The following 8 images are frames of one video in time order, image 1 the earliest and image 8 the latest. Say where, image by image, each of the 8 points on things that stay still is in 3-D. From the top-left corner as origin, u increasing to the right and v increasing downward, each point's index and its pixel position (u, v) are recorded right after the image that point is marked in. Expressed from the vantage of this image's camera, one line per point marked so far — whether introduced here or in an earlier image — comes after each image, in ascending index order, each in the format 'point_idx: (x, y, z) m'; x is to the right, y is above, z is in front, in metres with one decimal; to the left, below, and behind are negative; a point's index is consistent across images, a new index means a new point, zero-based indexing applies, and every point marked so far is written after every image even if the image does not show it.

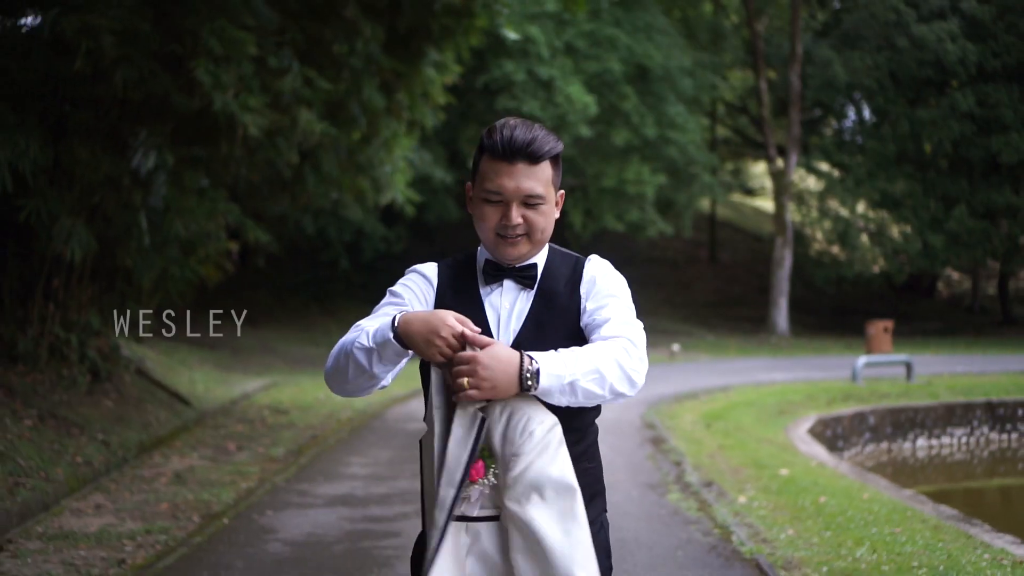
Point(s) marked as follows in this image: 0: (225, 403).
0: (-3.3, -1.3, +12.8) m
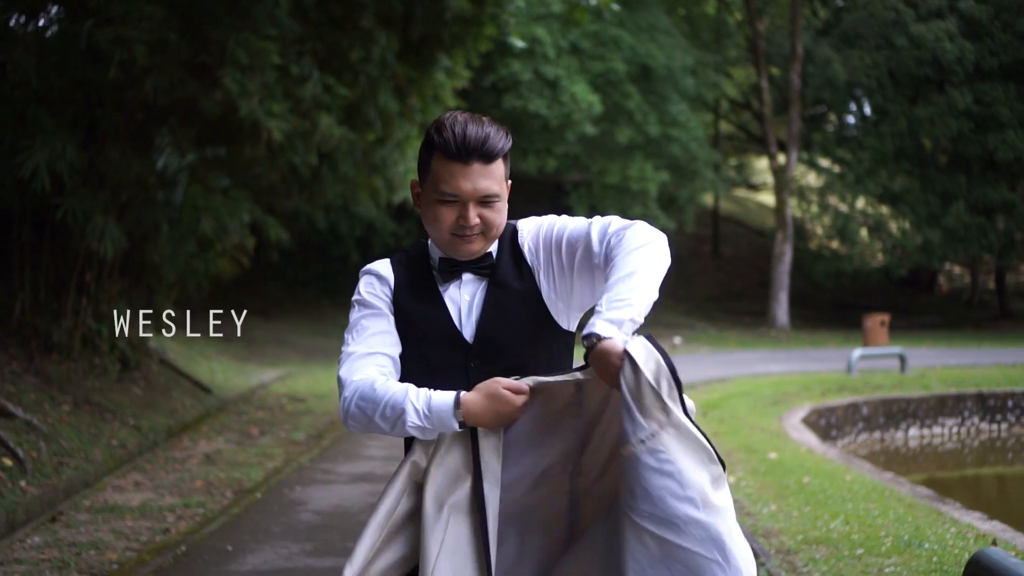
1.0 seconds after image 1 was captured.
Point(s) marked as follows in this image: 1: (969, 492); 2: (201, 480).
0: (-3.3, -1.3, +13.4) m
1: (+5.0, -2.2, +12.0) m
2: (-2.2, -1.3, +7.7) m
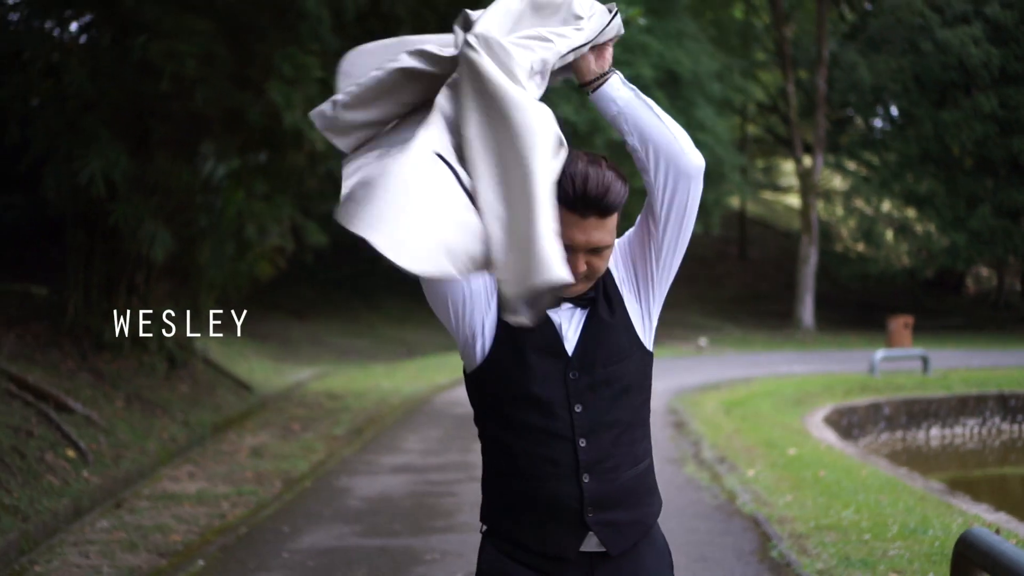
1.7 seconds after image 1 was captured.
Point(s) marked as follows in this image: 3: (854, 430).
0: (-2.9, -1.3, +13.9) m
1: (+5.3, -2.3, +12.3) m
2: (-2.0, -1.4, +8.2) m
3: (+4.5, -1.9, +14.4) m
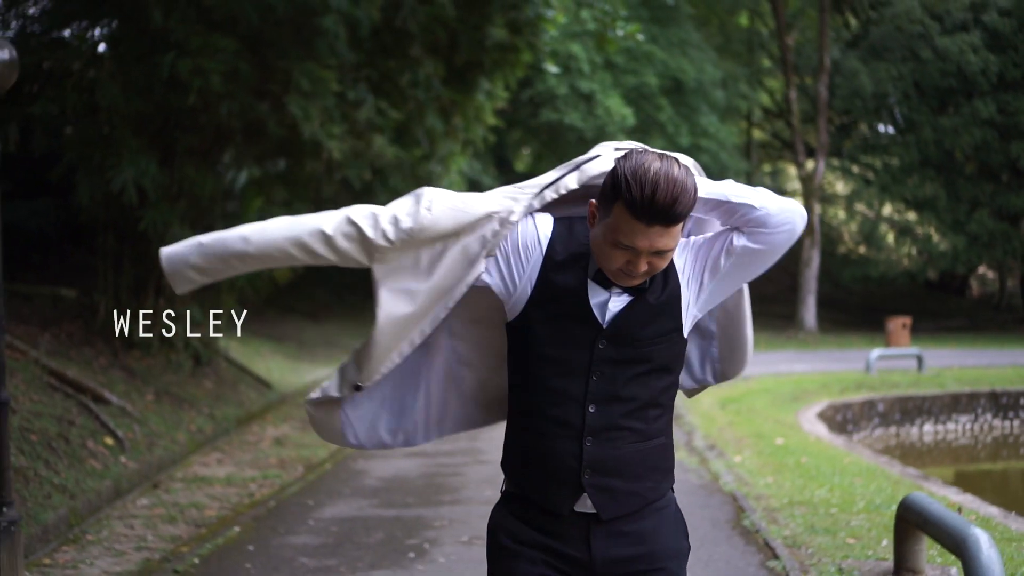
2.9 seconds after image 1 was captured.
0: (-2.8, -1.3, +14.5) m
1: (+5.4, -2.3, +12.8) m
2: (-1.9, -1.4, +8.8) m
3: (+4.6, -1.9, +15.0) m
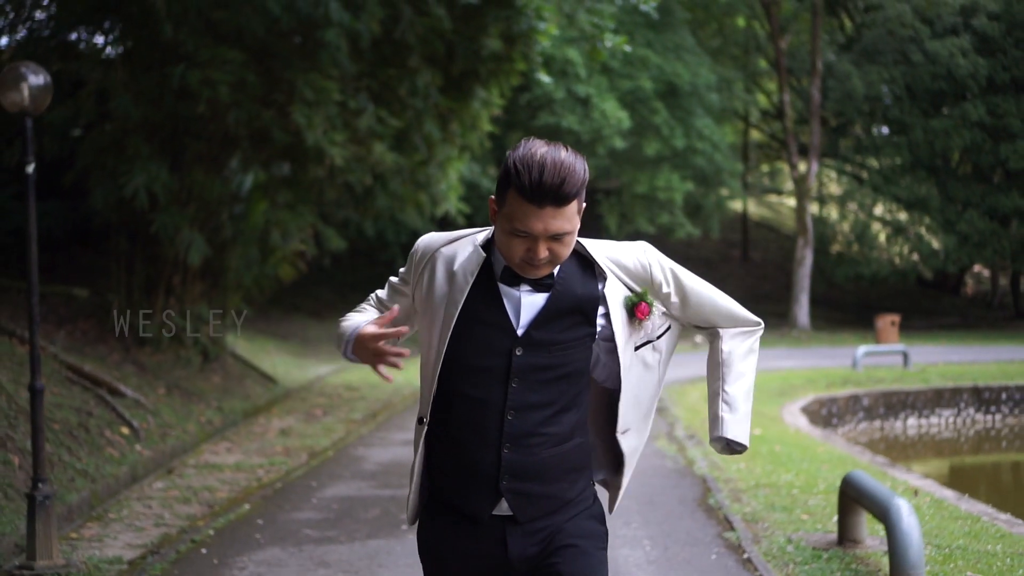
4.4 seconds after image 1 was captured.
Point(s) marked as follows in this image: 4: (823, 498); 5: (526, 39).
0: (-2.8, -1.3, +15.1) m
1: (+5.3, -2.3, +13.4) m
2: (-2.0, -1.4, +9.4) m
3: (+4.5, -1.9, +15.5) m
4: (+1.9, -1.3, +6.6) m
5: (+0.2, +2.7, +12.1) m
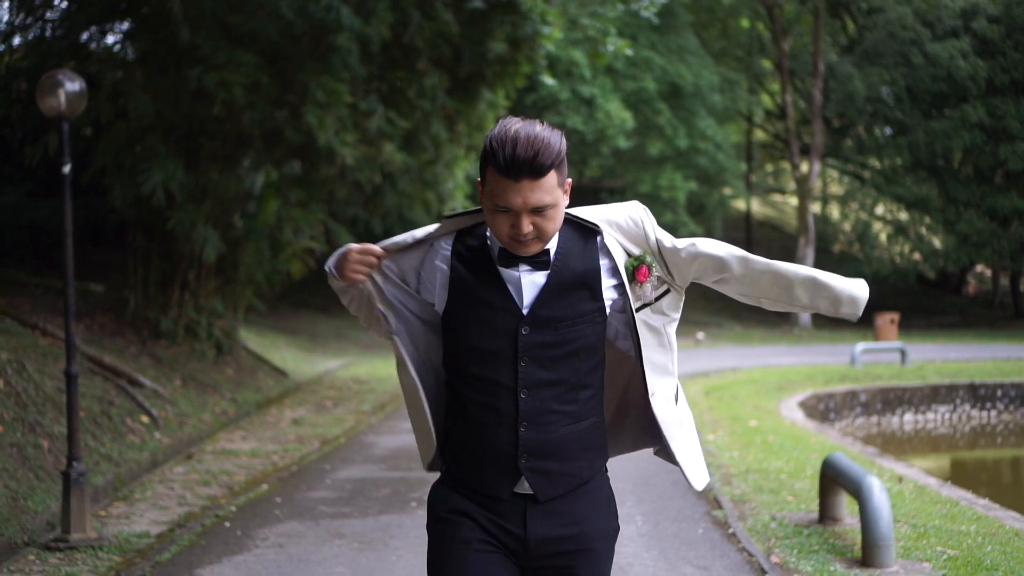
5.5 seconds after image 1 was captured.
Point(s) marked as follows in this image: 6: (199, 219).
0: (-2.8, -1.2, +15.5) m
1: (+5.4, -2.2, +13.7) m
2: (-2.0, -1.3, +9.8) m
3: (+4.6, -1.8, +15.9) m
4: (+1.9, -1.2, +7.0) m
5: (+0.2, +2.8, +12.5) m
6: (-3.4, +0.7, +12.0) m
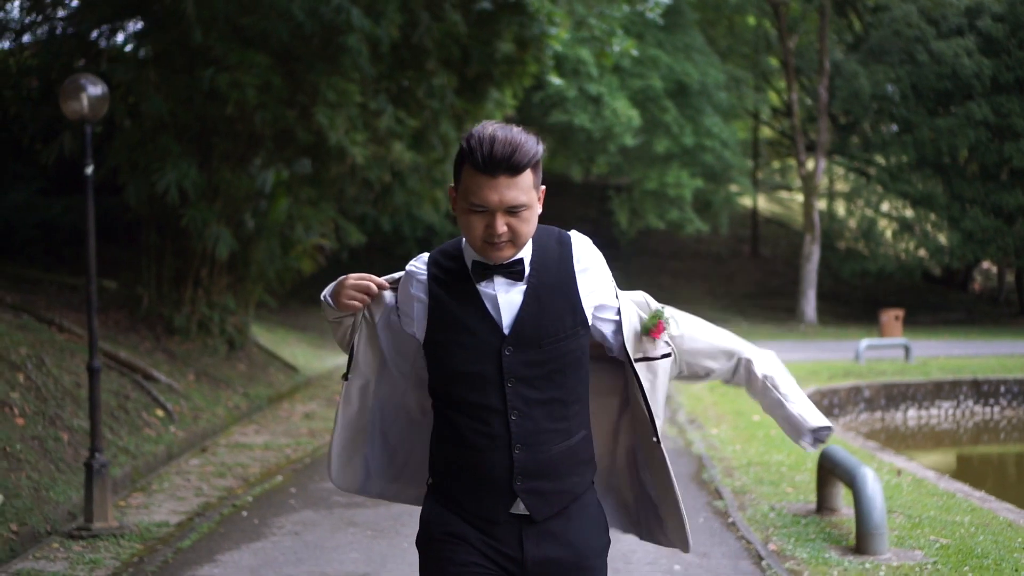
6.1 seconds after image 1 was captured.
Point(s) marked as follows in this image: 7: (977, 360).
0: (-2.7, -1.2, +15.7) m
1: (+5.5, -2.2, +13.9) m
2: (-1.9, -1.3, +10.0) m
3: (+4.7, -1.8, +16.0) m
4: (+2.0, -1.2, +7.2) m
5: (+0.3, +2.8, +12.6) m
6: (-3.3, +0.8, +12.2) m
7: (+8.1, -1.3, +19.0) m
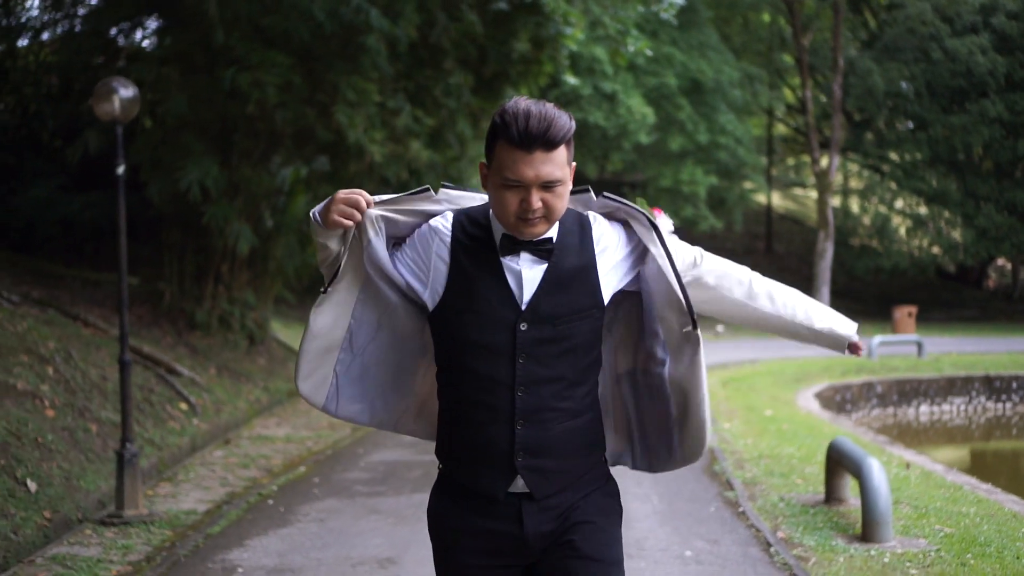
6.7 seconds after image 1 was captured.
0: (-2.5, -1.1, +15.9) m
1: (+5.7, -2.2, +14.0) m
2: (-1.7, -1.2, +10.2) m
3: (+4.9, -1.7, +16.2) m
4: (+2.1, -1.2, +7.4) m
5: (+0.5, +2.9, +12.8) m
6: (-3.2, +0.8, +12.4) m
7: (+8.3, -1.2, +19.0) m
